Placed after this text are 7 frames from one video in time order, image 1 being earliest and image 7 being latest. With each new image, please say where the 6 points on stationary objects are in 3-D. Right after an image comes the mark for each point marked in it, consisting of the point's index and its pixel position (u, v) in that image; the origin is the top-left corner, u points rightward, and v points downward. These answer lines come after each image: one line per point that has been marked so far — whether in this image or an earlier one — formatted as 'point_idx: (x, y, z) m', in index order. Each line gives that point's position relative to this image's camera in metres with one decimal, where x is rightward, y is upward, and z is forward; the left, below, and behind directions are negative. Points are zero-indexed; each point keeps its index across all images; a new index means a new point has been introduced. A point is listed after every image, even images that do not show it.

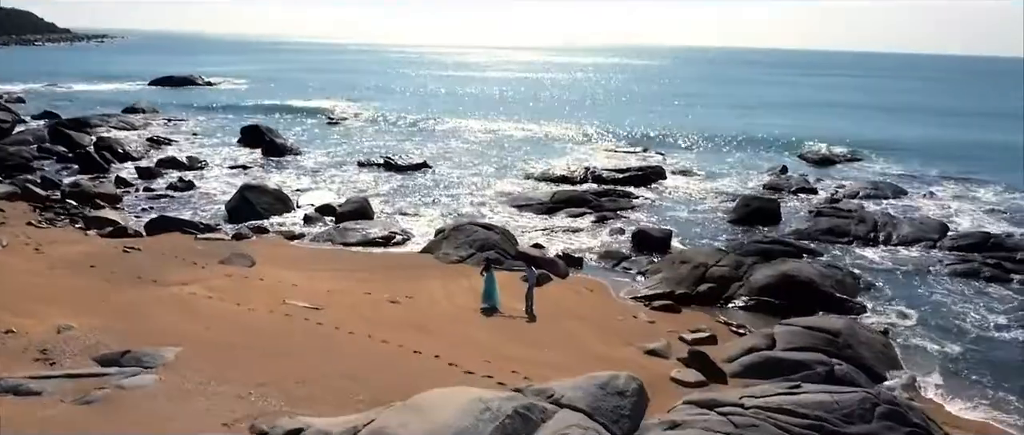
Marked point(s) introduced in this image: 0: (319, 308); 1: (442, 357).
0: (-3.2, -1.6, +13.5) m
1: (-0.9, -2.1, +11.4) m
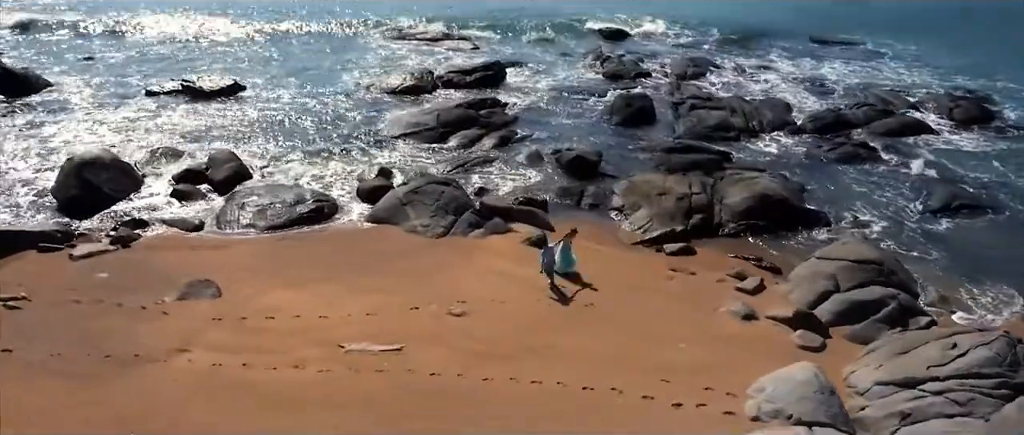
0: (-1.5, -1.9, +11.2) m
1: (+1.5, -2.3, +10.2) m
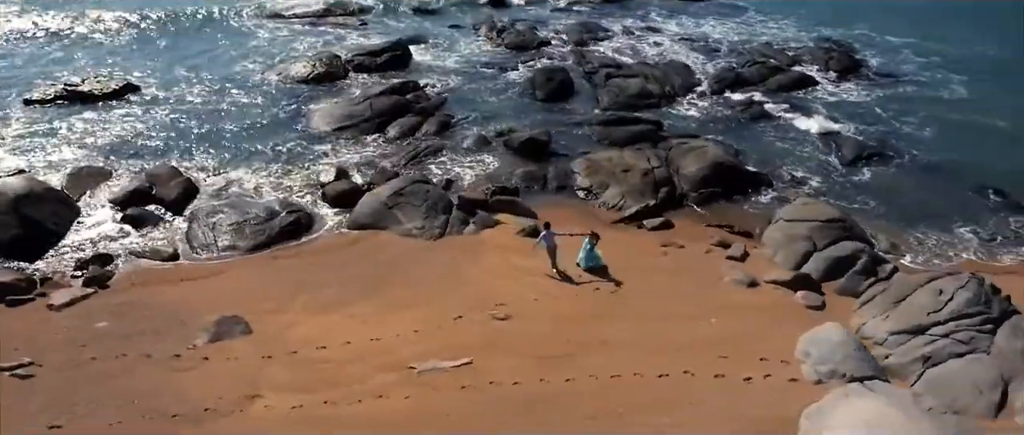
0: (-0.6, -2.1, +11.4) m
1: (+2.6, -2.2, +11.1) m
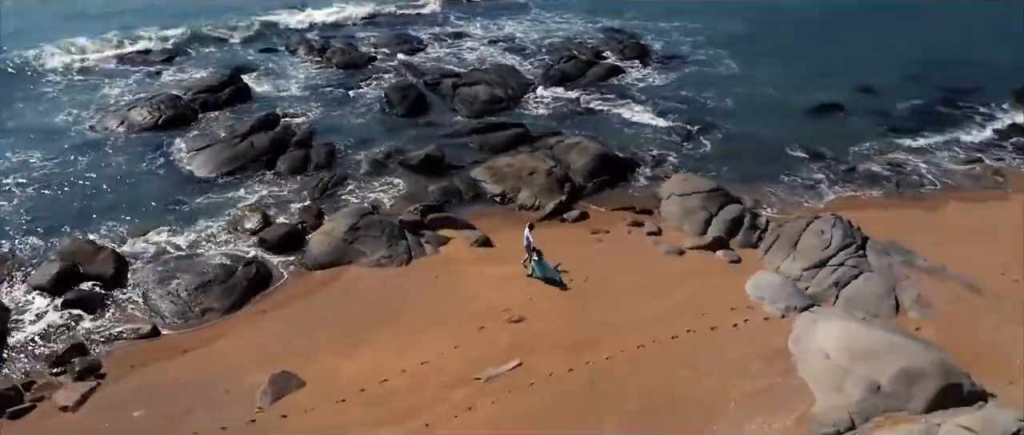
0: (+0.1, -2.4, +13.1) m
1: (+3.3, -2.0, +13.9) m
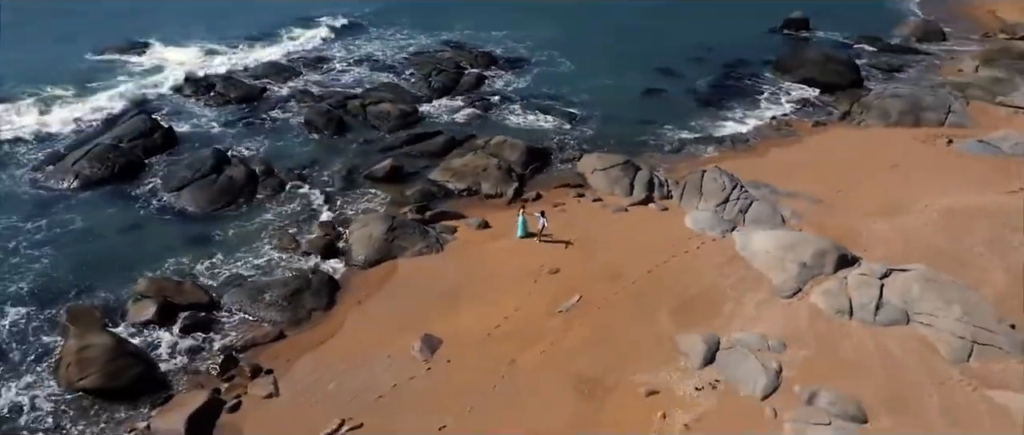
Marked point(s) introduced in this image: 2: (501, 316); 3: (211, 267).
0: (+1.6, -1.8, +18.4) m
1: (+4.2, -1.0, +20.1) m
2: (-0.3, -2.3, +17.8) m
3: (-7.7, -1.3, +19.9) m
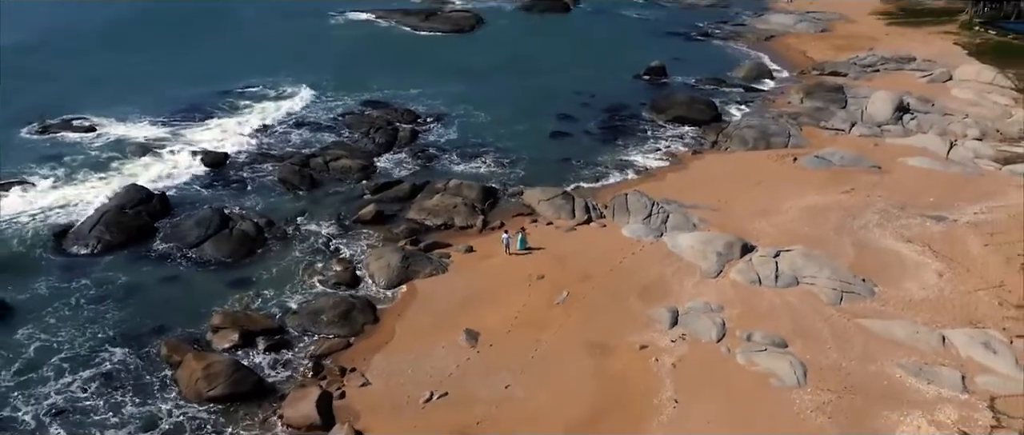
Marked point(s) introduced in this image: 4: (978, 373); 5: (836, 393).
0: (+1.7, -2.3, +24.5) m
1: (+3.9, -1.3, +26.7) m
2: (0.0, -2.8, +23.4) m
3: (-7.6, -2.7, +24.2) m
4: (+11.8, -3.9, +20.0) m
5: (+8.0, -4.3, +19.5) m
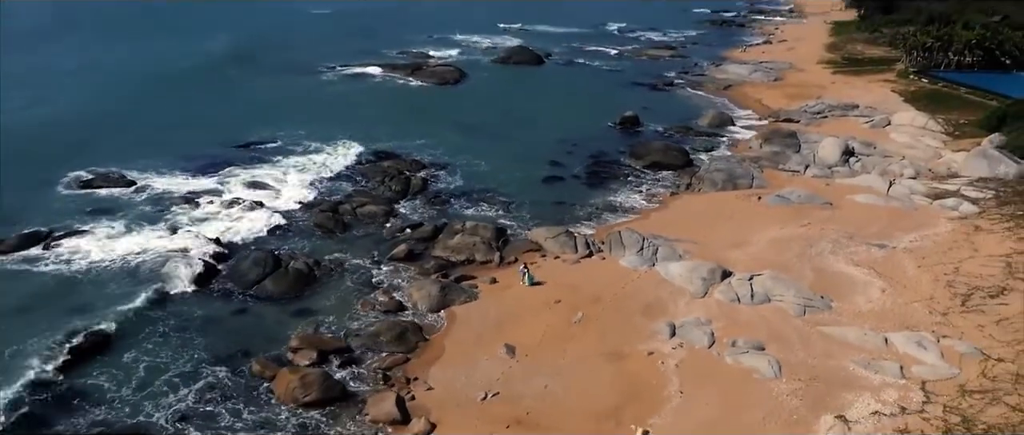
0: (+2.6, -3.6, +29.5) m
1: (+4.6, -2.7, +31.9) m
2: (+1.0, -4.1, +28.4) m
3: (-6.7, -4.1, +28.8) m
4: (+13.0, -4.8, +25.5) m
5: (+9.2, -5.2, +24.8) m
